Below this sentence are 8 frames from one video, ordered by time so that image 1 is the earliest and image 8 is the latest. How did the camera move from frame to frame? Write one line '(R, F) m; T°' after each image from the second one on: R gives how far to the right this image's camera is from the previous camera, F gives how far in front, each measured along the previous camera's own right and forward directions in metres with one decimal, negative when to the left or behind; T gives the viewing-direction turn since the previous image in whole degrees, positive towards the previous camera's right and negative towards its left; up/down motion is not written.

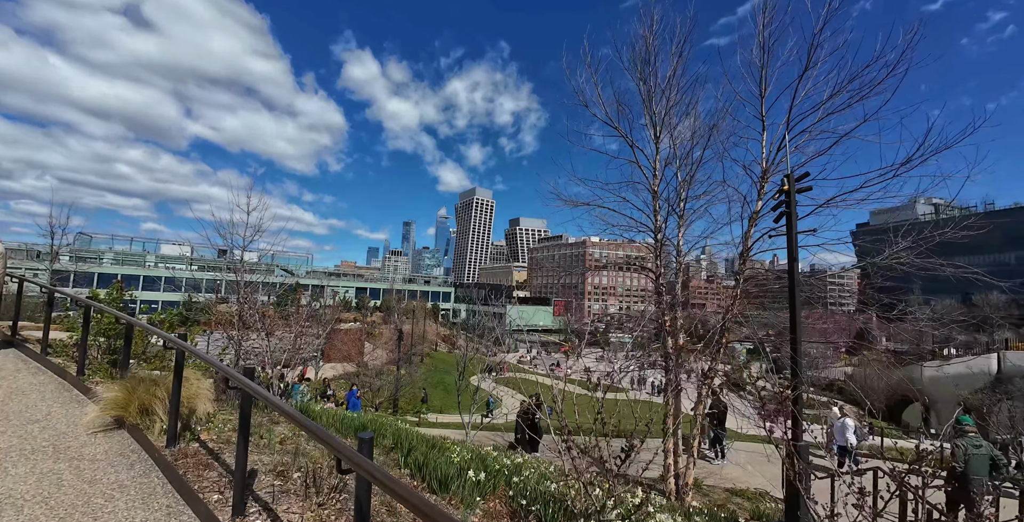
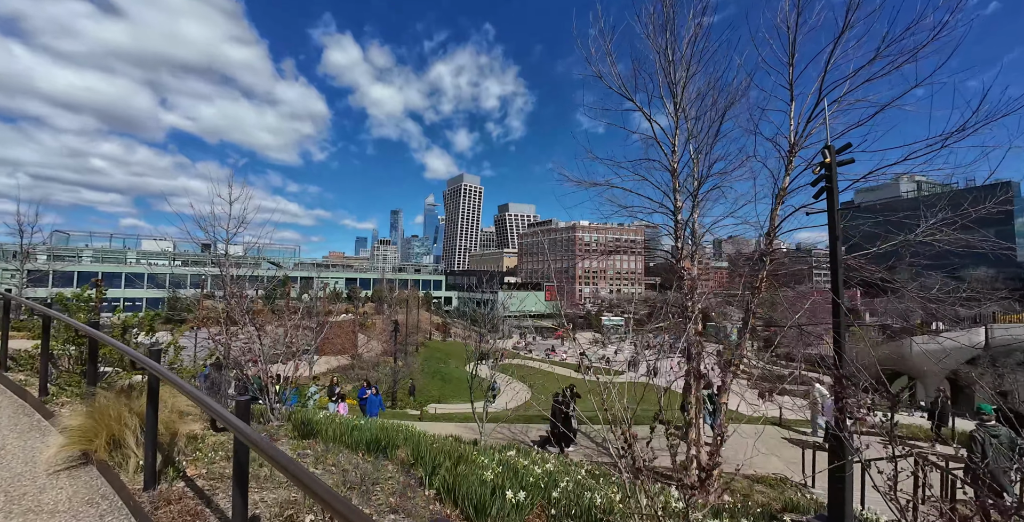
(-0.2, +0.4) m; +1°
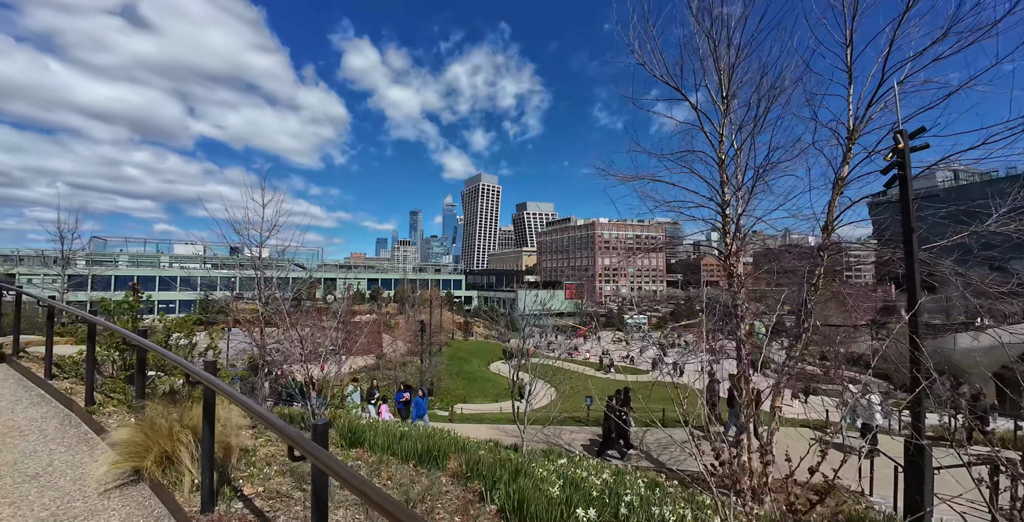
(-0.2, +0.2) m; -2°
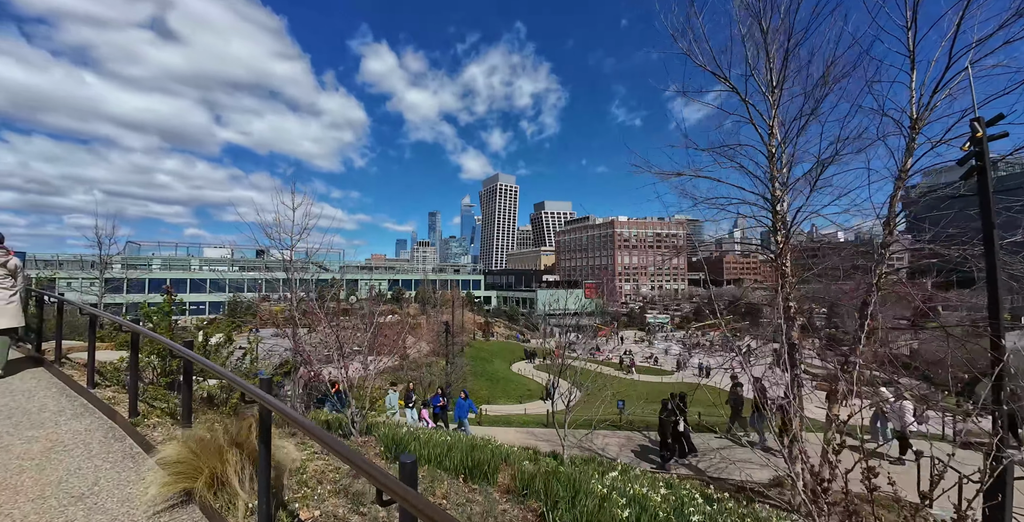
(-0.2, +0.2) m; -2°
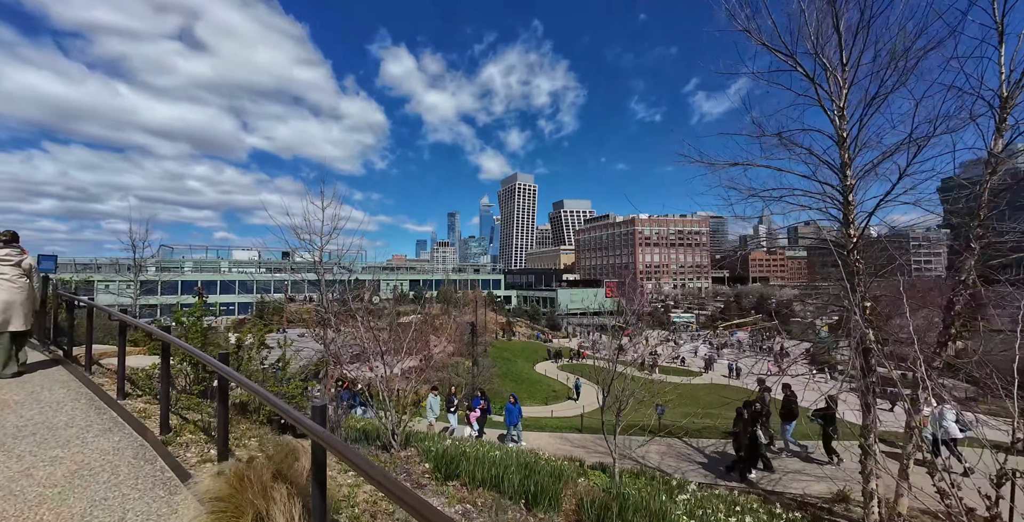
(-0.2, +0.3) m; -3°
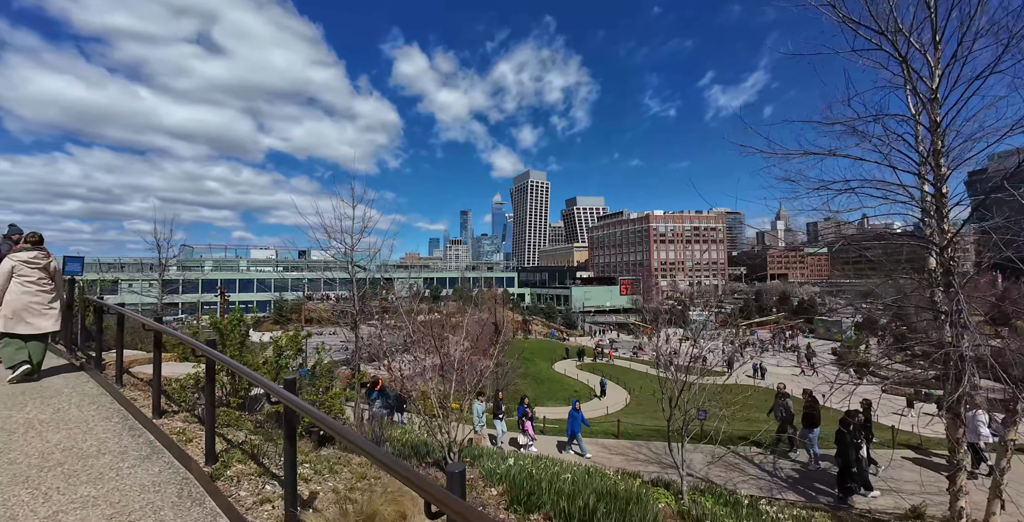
(-0.4, +0.3) m; -2°
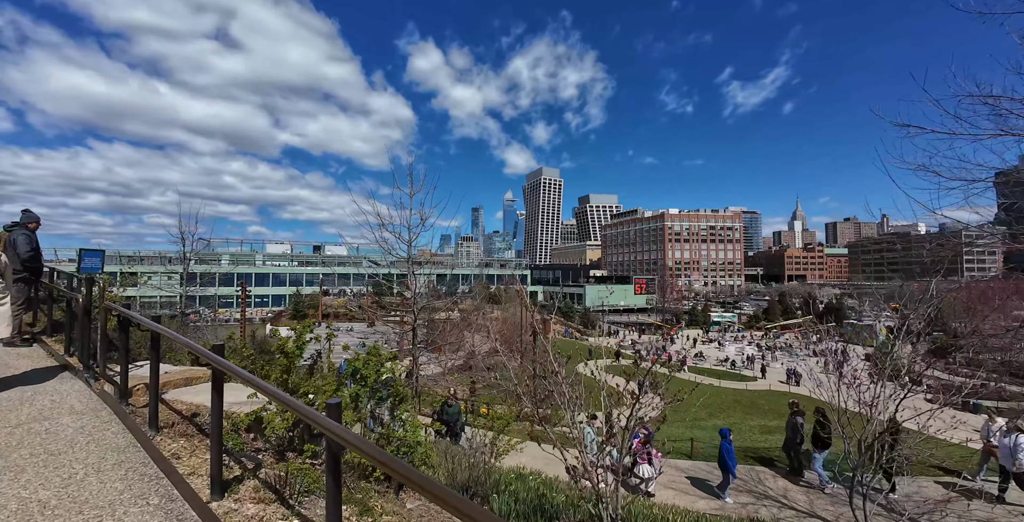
(-0.8, +0.8) m; -1°
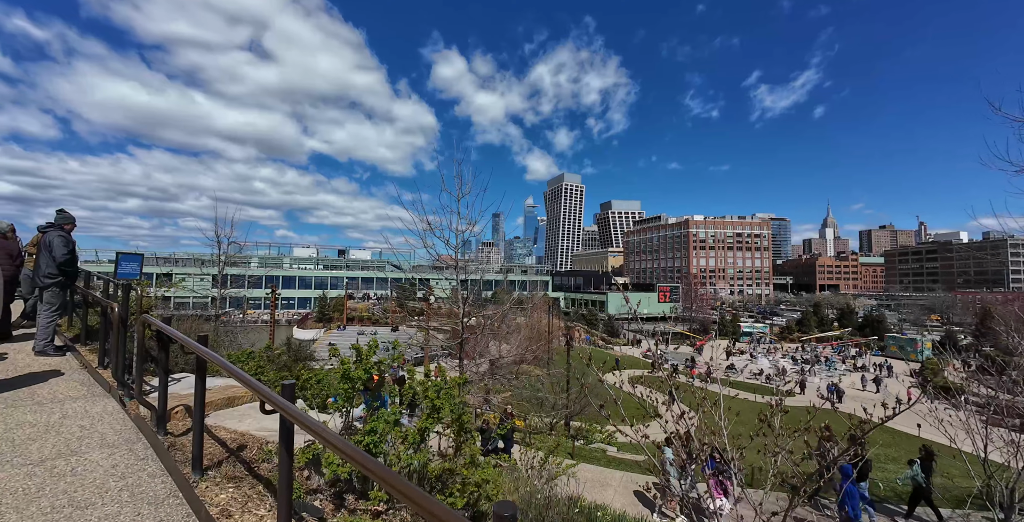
(-0.4, +0.4) m; -3°
